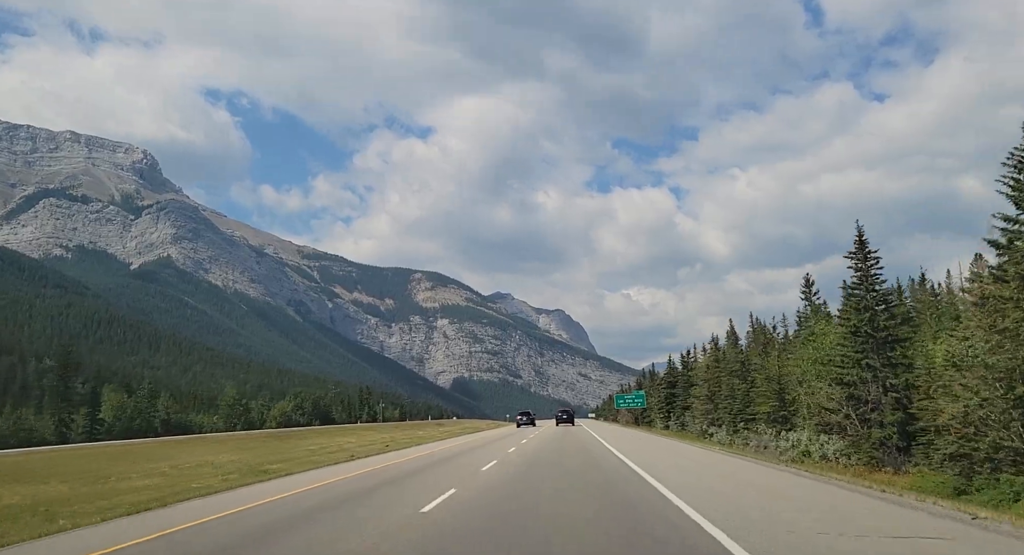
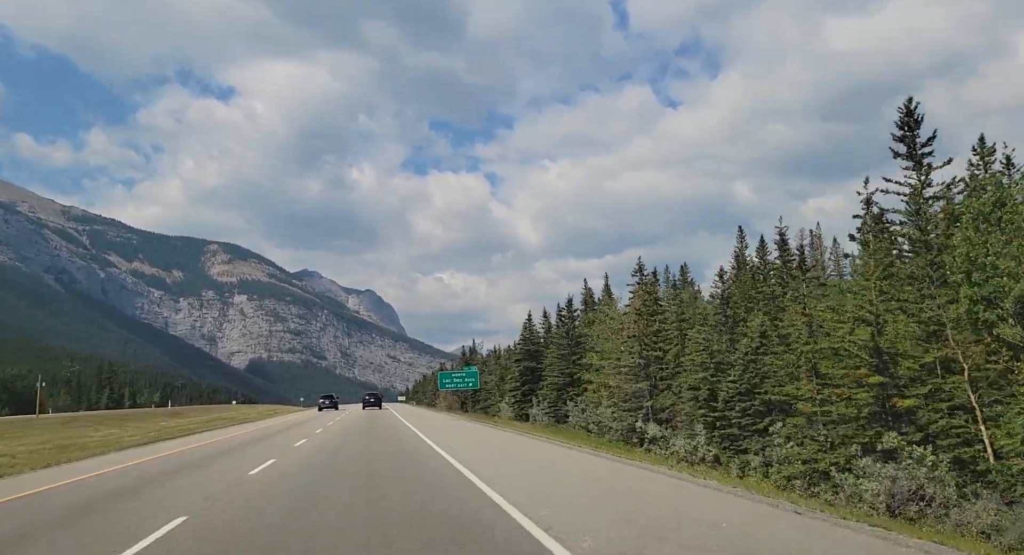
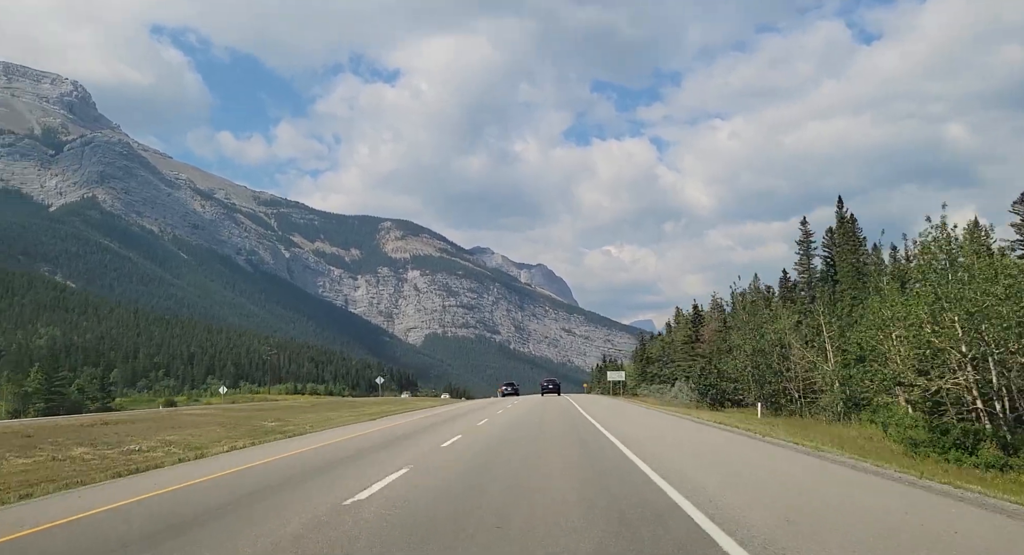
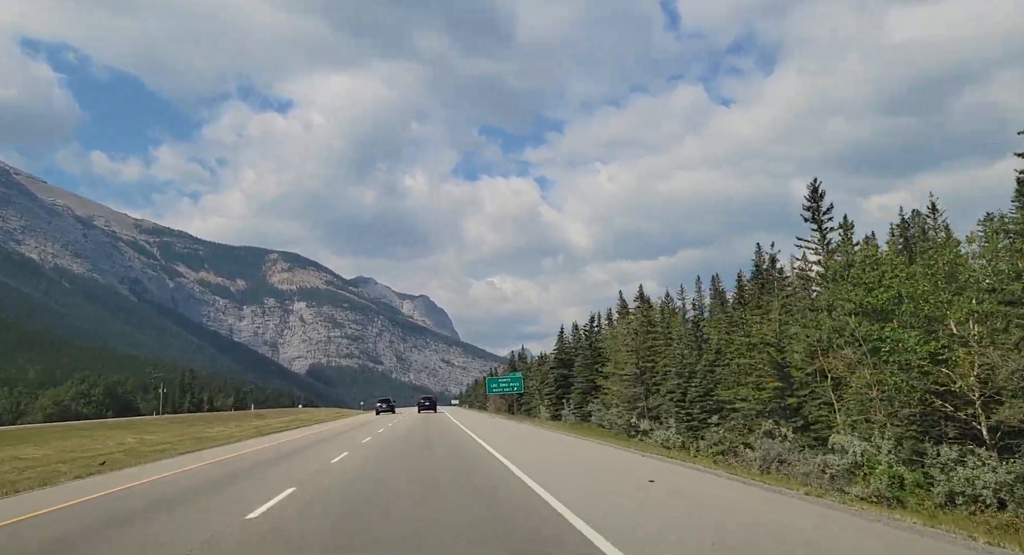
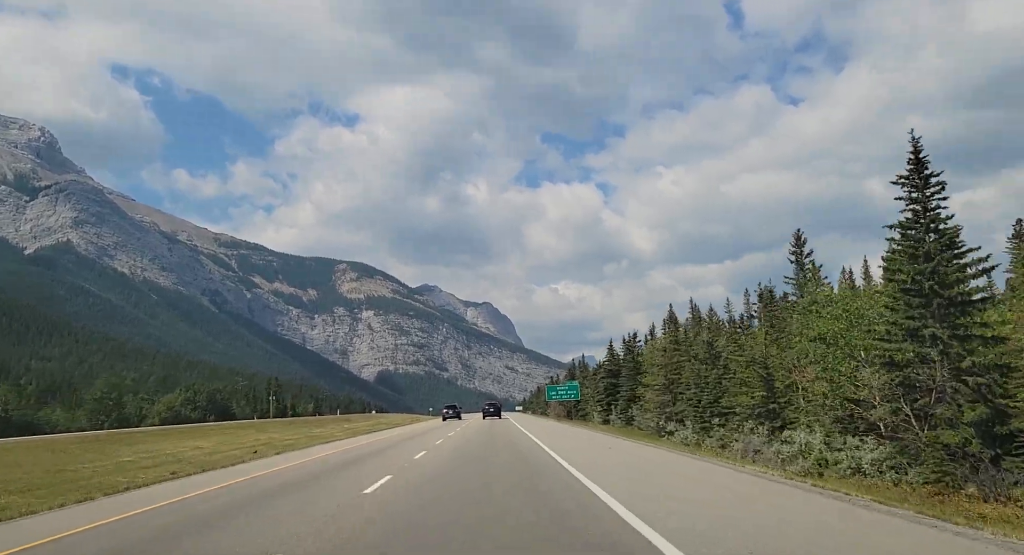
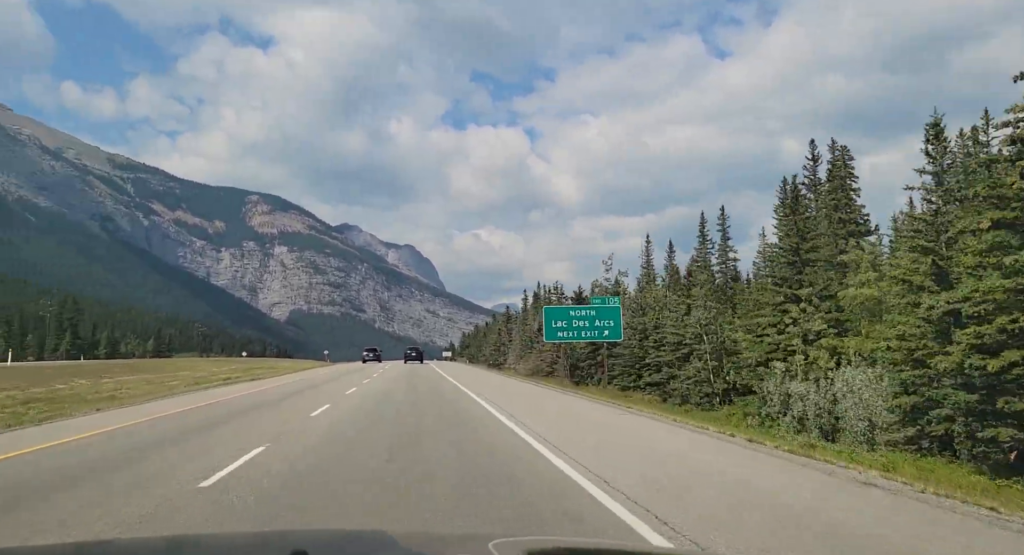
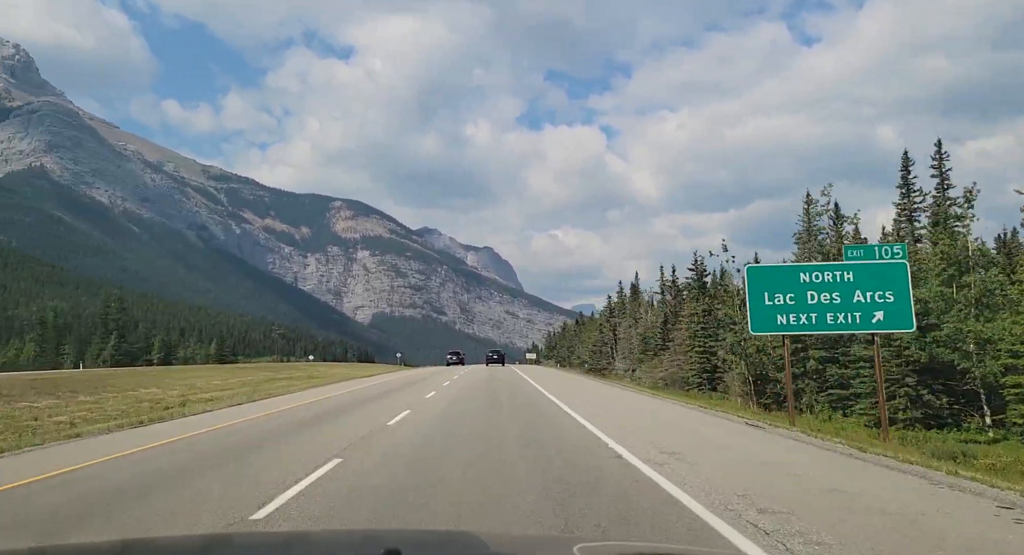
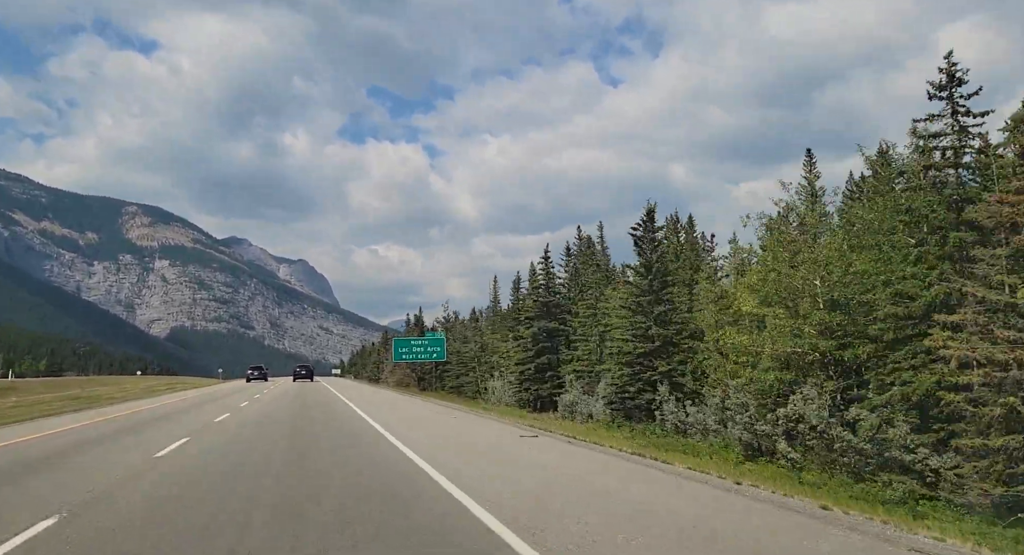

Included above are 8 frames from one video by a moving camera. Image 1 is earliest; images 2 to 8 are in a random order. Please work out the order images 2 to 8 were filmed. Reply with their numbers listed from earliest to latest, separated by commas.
5, 4, 2, 8, 6, 7, 3
